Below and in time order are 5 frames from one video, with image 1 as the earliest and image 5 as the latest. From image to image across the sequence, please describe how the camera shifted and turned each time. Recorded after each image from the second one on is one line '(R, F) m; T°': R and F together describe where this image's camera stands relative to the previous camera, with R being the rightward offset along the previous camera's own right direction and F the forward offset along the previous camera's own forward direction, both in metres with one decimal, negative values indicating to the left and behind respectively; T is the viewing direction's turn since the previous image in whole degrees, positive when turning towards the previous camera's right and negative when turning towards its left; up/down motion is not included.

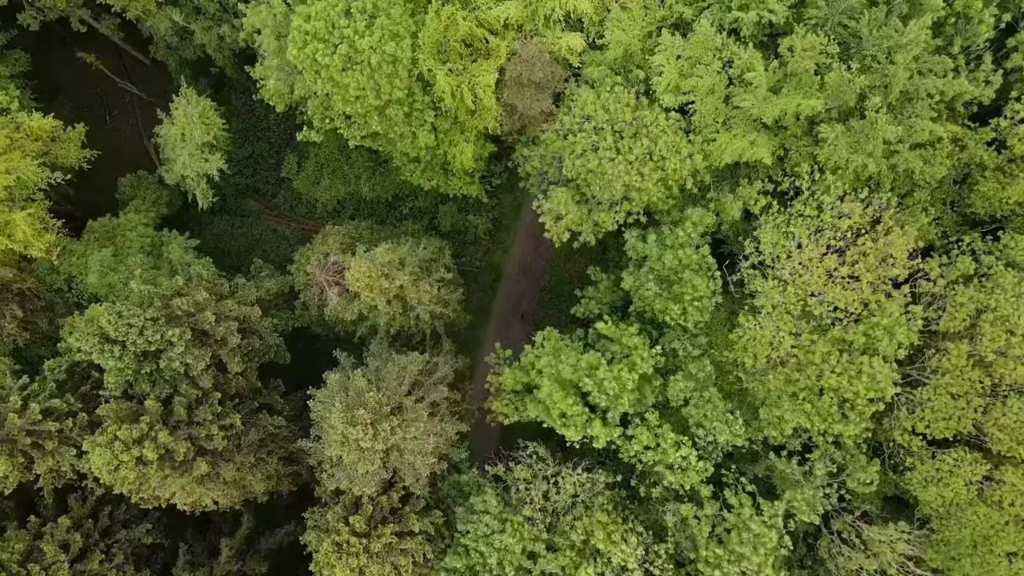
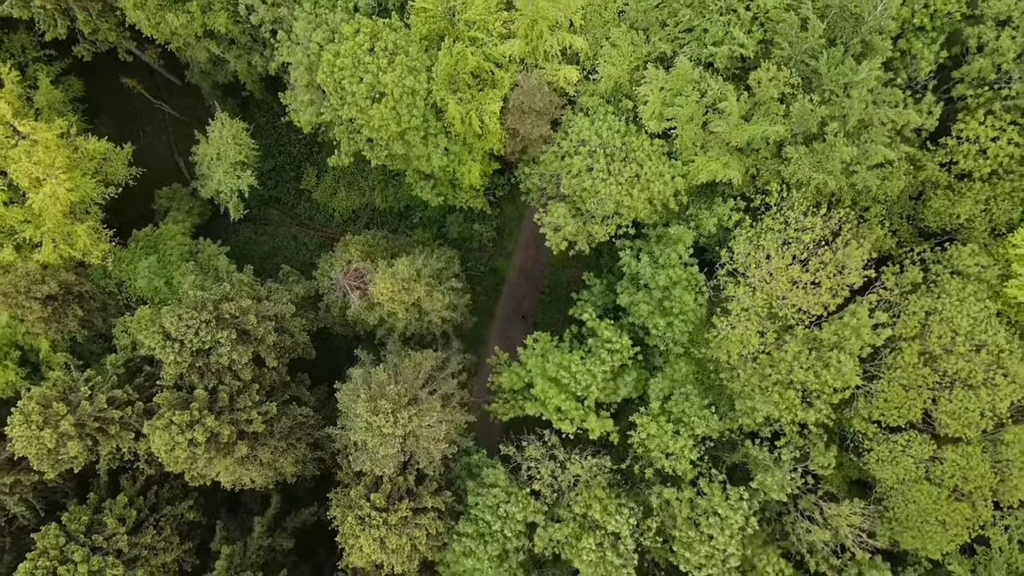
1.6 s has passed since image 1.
(-0.1, -2.3) m; 0°
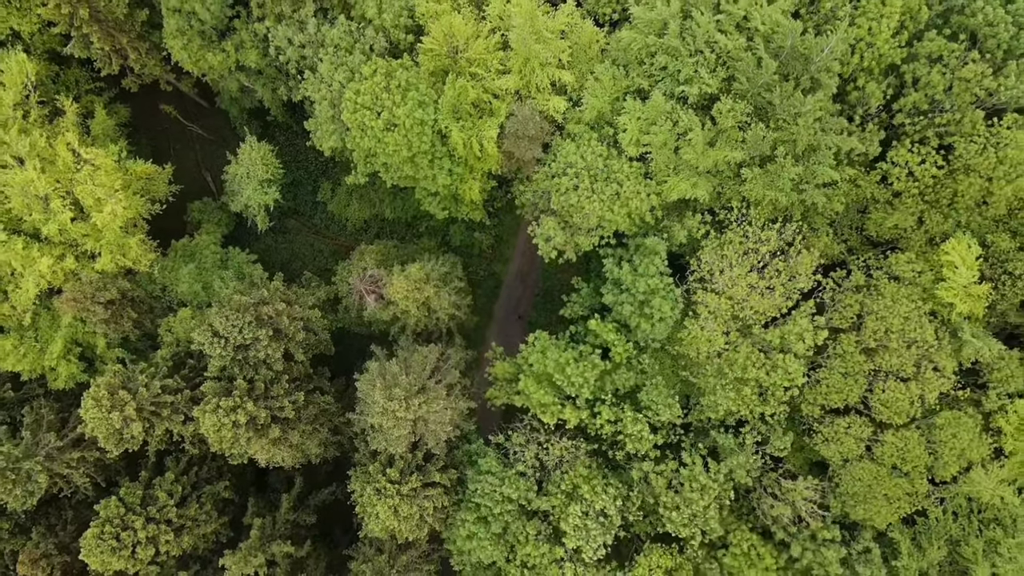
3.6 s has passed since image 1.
(+0.1, -2.9) m; 0°
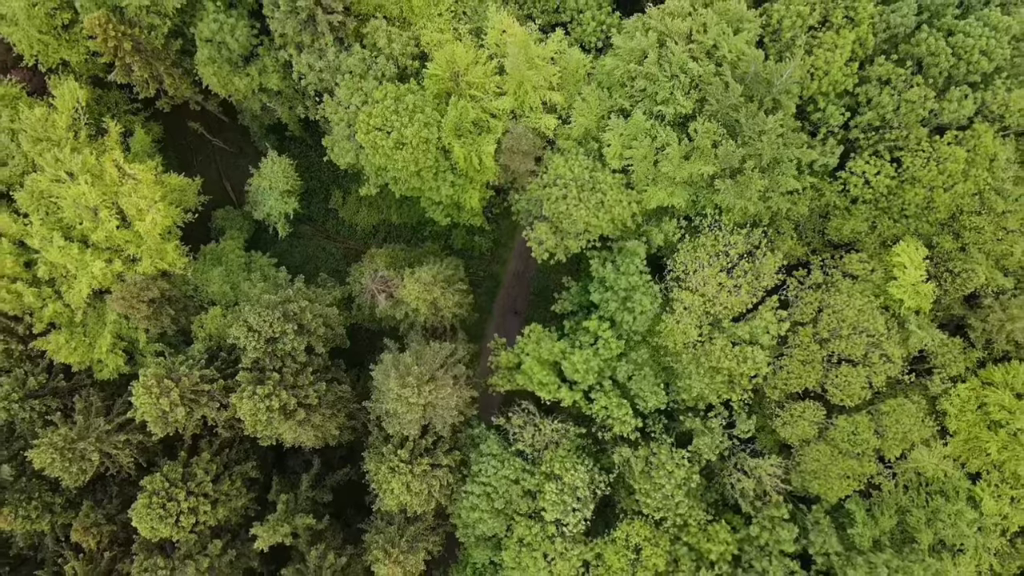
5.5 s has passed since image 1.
(+0.1, -2.7) m; 0°
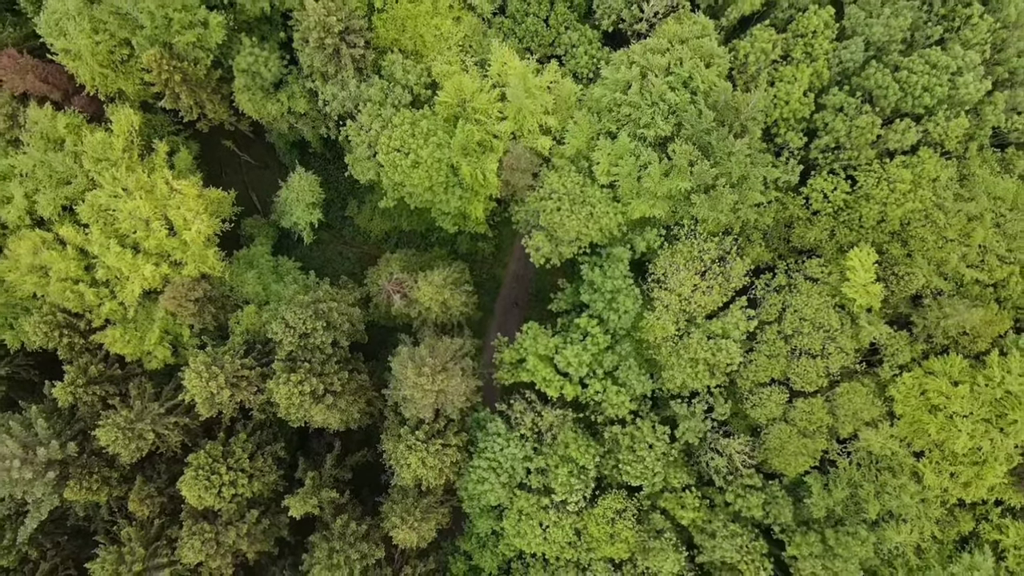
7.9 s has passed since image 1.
(-0.1, -3.5) m; 0°
